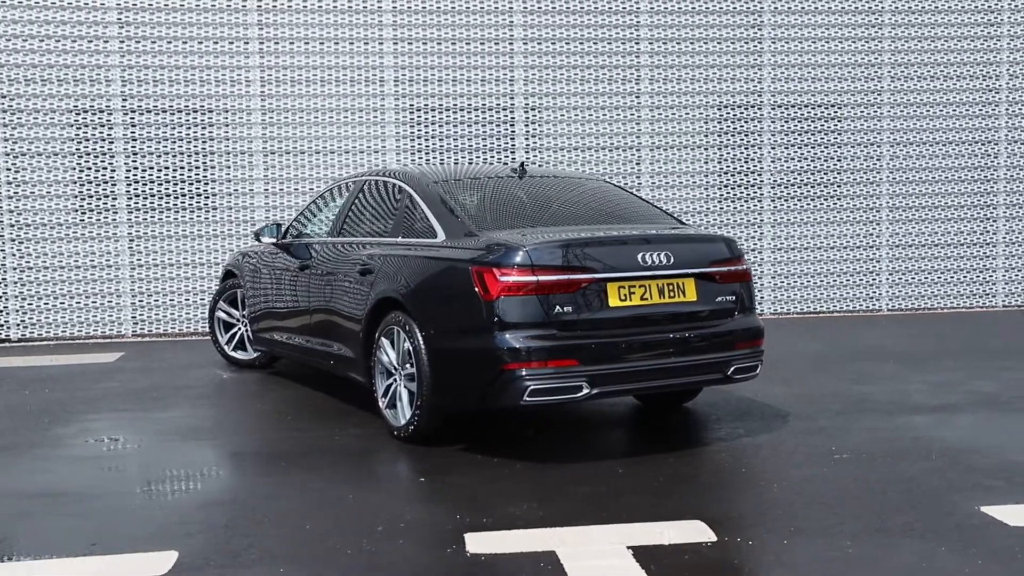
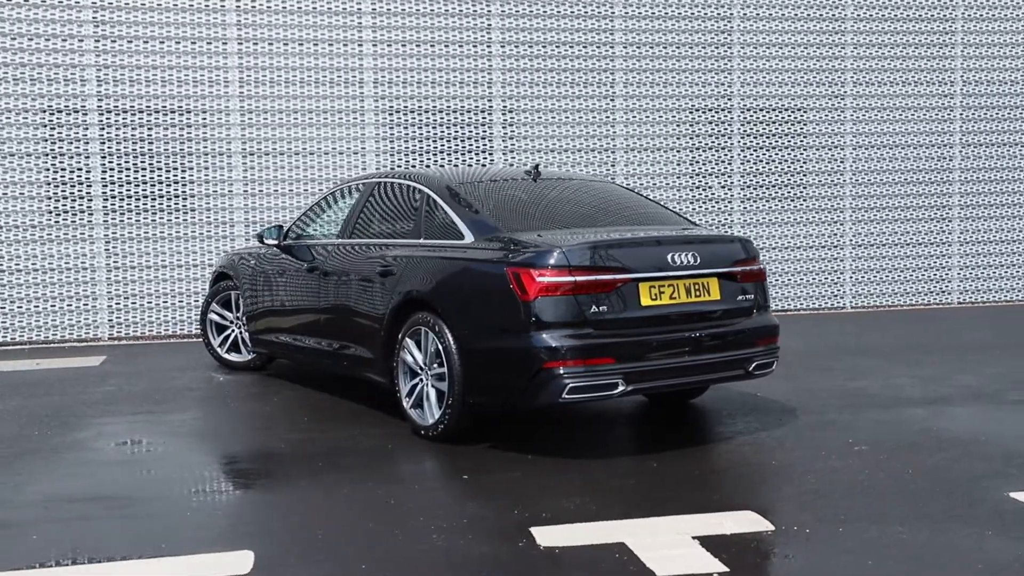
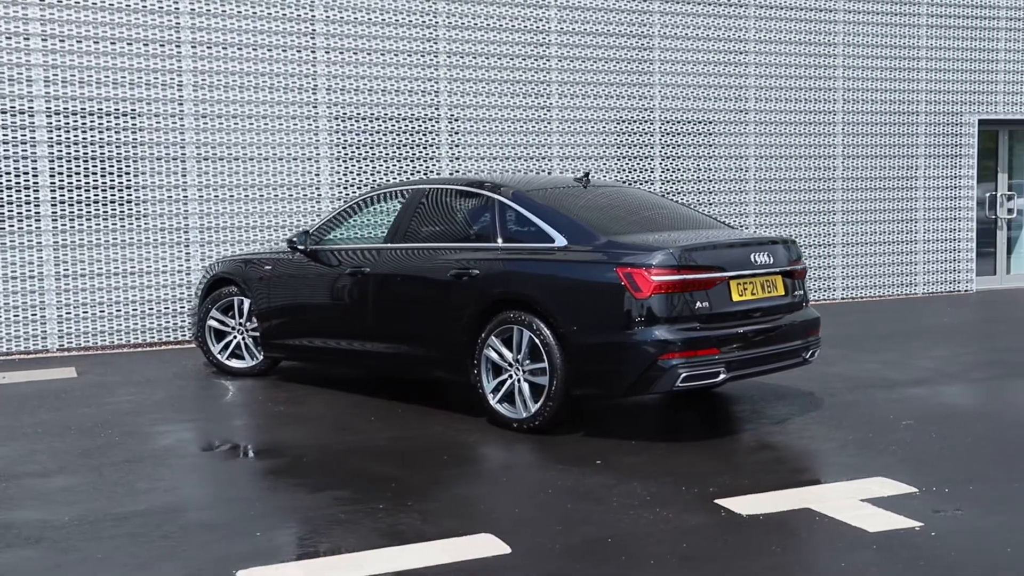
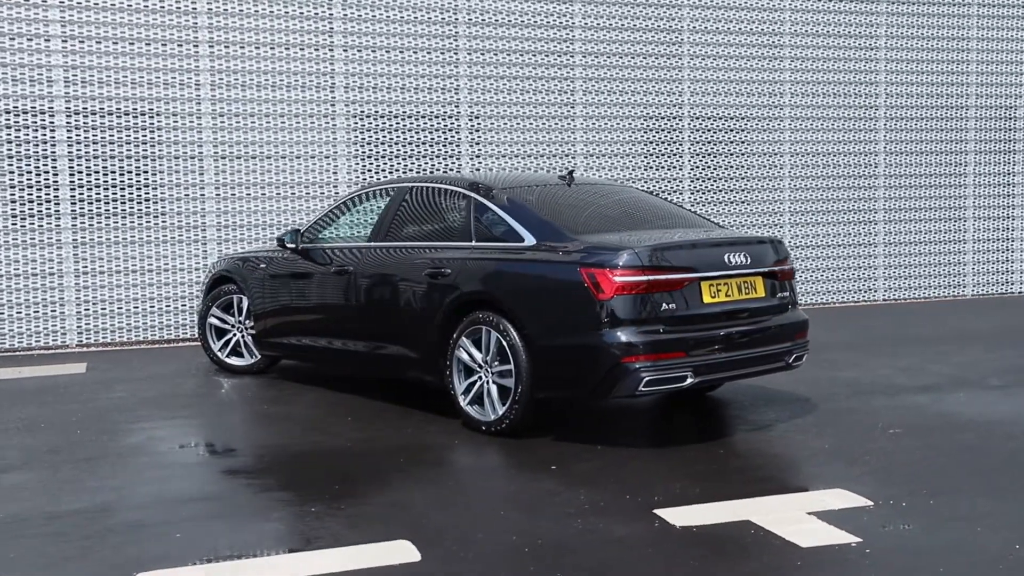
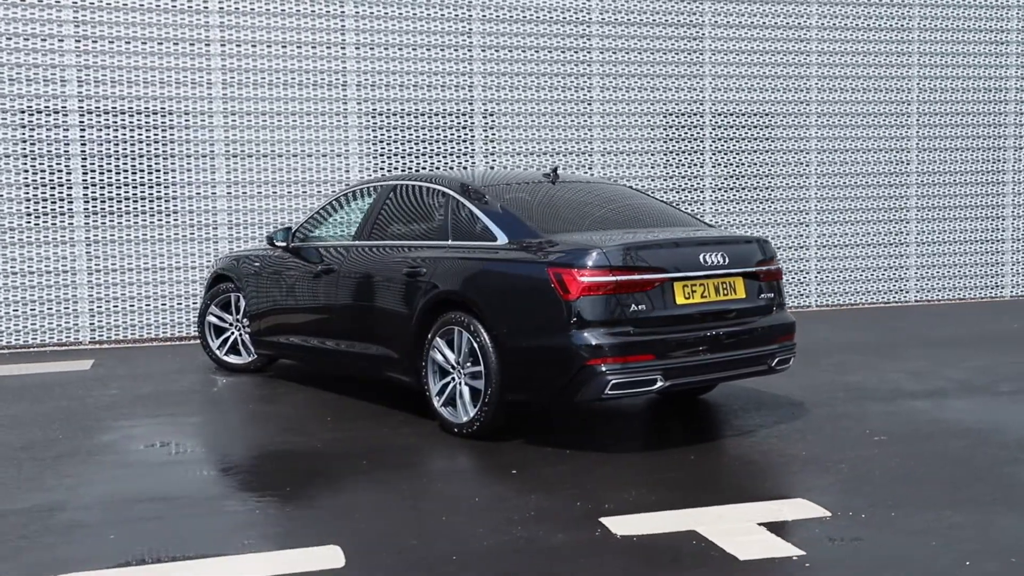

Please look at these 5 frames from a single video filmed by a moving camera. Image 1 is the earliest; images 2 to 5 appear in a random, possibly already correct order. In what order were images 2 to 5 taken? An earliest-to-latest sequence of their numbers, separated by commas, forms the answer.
2, 5, 4, 3
